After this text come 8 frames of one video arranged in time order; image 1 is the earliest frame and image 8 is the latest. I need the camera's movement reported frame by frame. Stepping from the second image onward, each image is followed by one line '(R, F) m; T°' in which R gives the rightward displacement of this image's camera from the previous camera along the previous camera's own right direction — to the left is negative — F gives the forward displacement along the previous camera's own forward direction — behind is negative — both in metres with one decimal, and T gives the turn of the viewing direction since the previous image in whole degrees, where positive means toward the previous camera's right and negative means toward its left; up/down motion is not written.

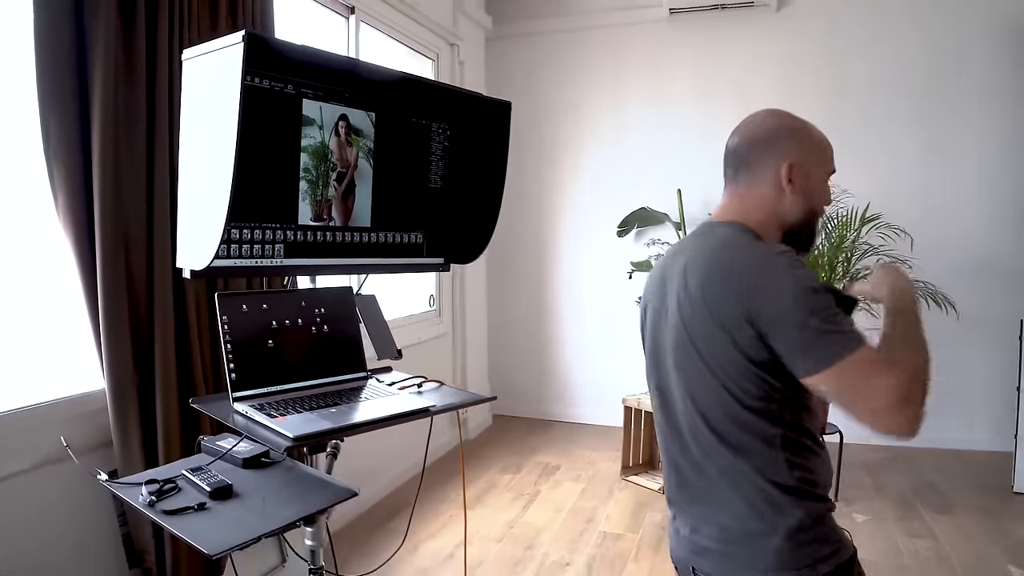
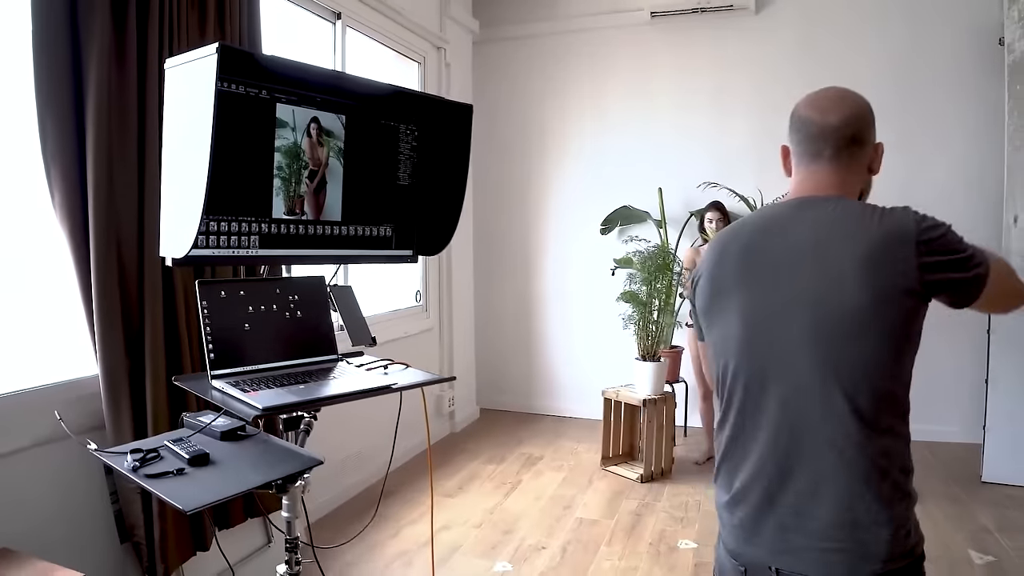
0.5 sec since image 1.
(+0.1, -0.1) m; 0°
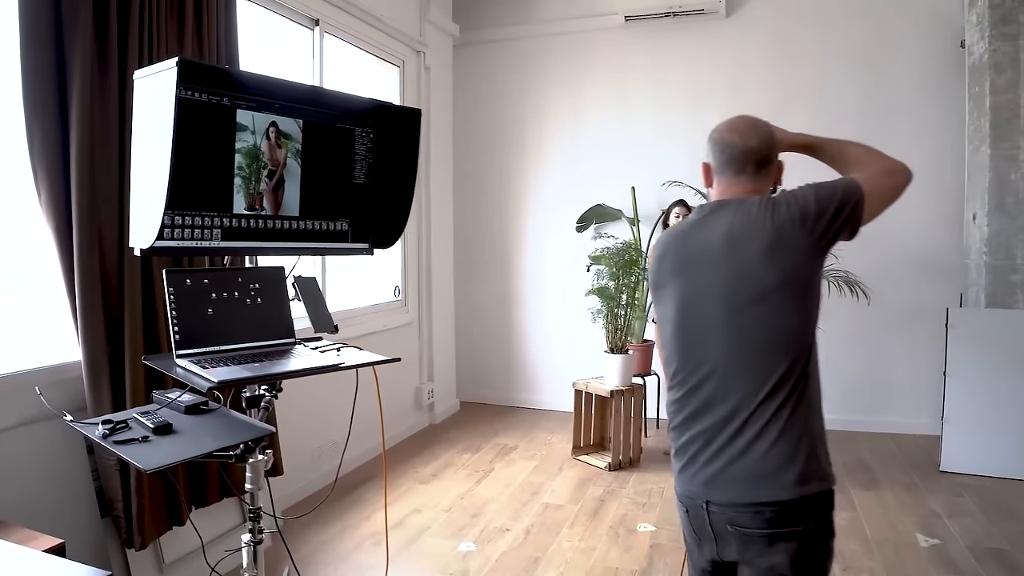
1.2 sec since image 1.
(+0.2, -0.1) m; 0°
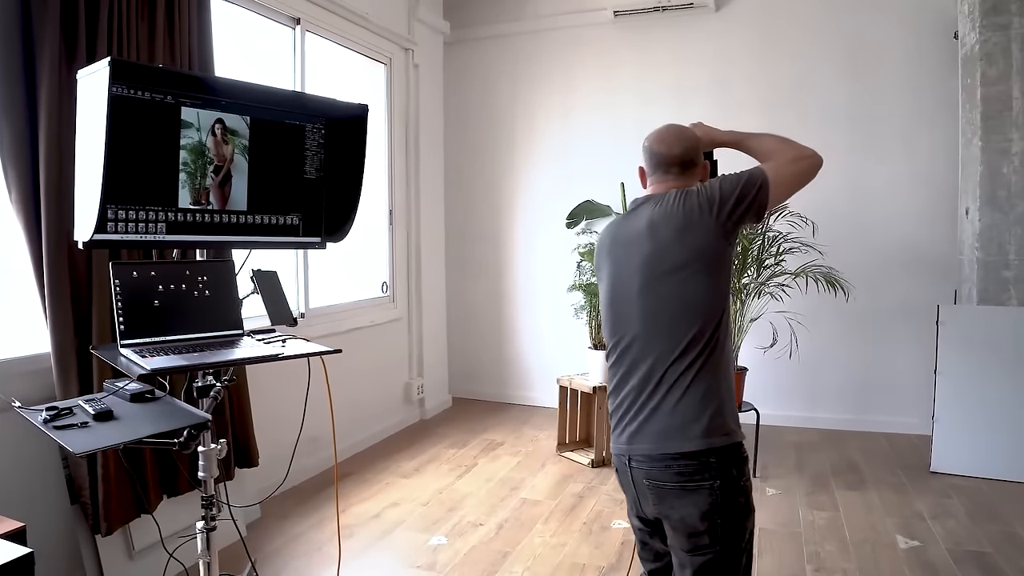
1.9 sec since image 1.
(+0.2, 0.0) m; -2°
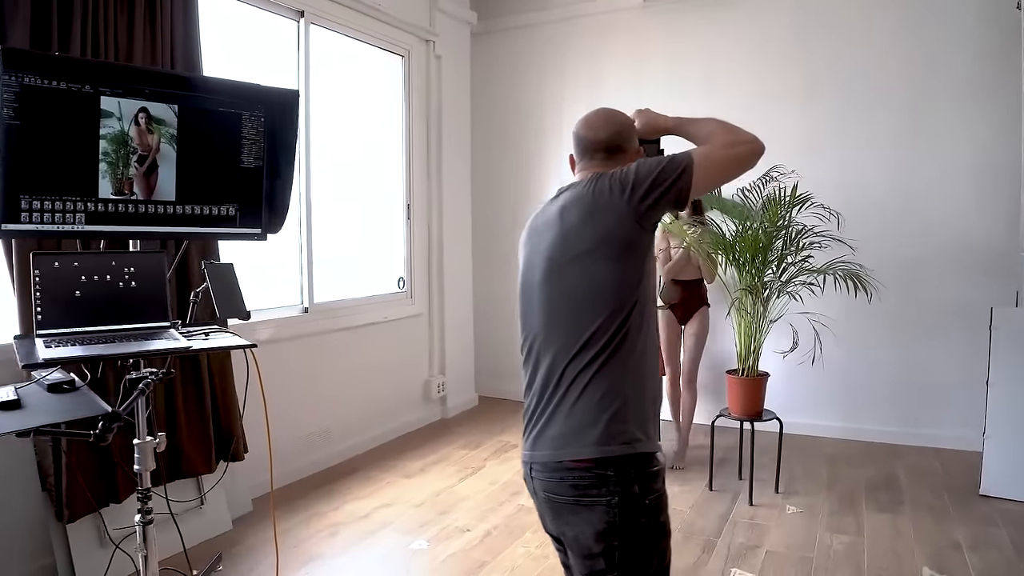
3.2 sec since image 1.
(+0.4, +0.2) m; -7°
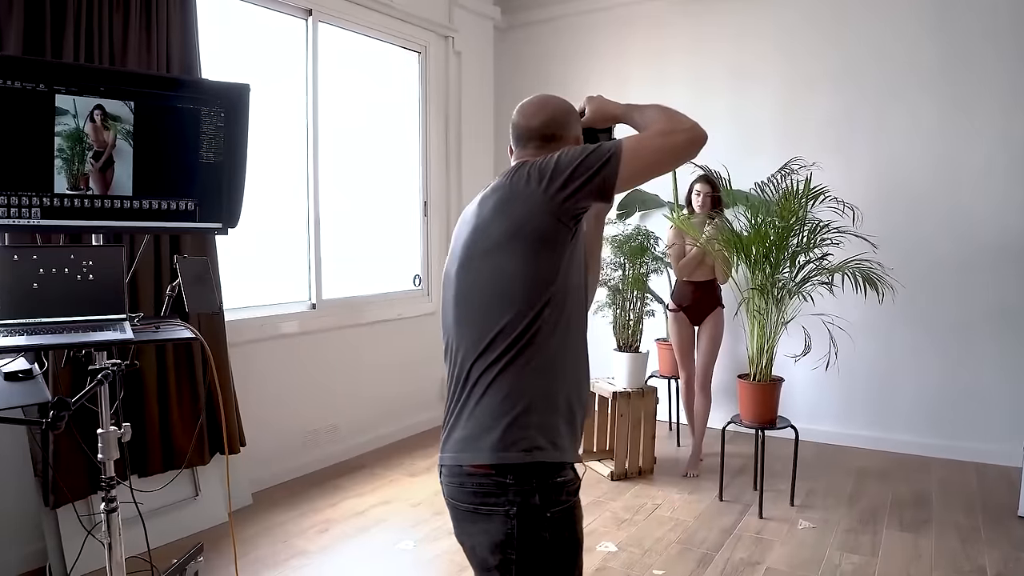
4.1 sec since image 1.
(+0.3, +0.1) m; -6°
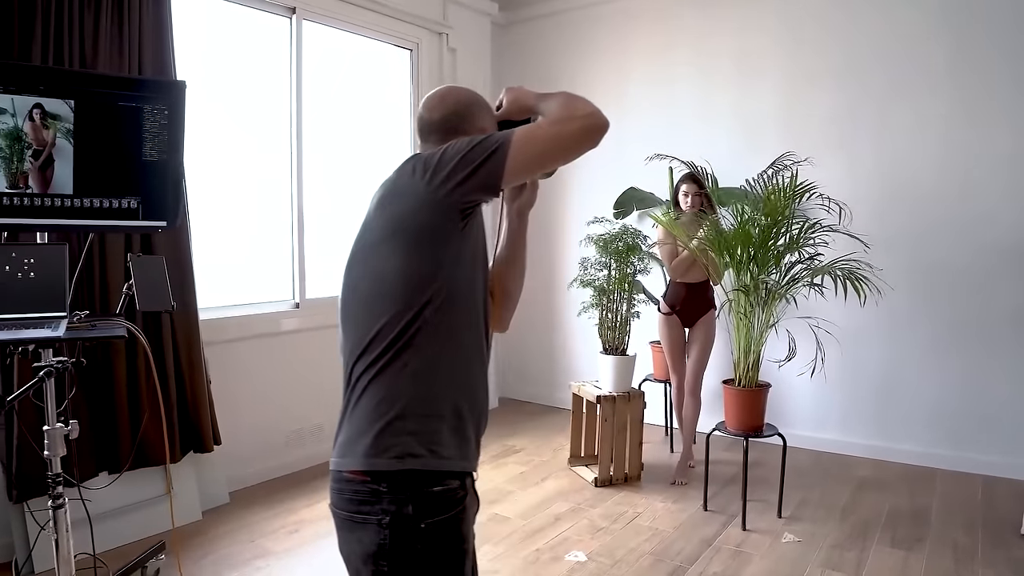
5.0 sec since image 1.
(+0.3, +0.1) m; -3°
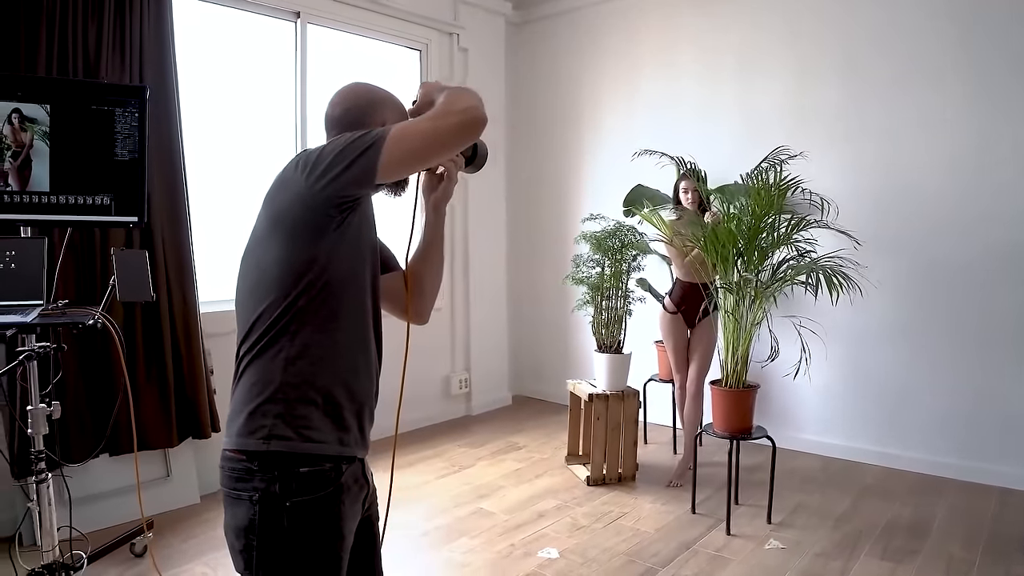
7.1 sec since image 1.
(+0.4, 0.0) m; -6°
